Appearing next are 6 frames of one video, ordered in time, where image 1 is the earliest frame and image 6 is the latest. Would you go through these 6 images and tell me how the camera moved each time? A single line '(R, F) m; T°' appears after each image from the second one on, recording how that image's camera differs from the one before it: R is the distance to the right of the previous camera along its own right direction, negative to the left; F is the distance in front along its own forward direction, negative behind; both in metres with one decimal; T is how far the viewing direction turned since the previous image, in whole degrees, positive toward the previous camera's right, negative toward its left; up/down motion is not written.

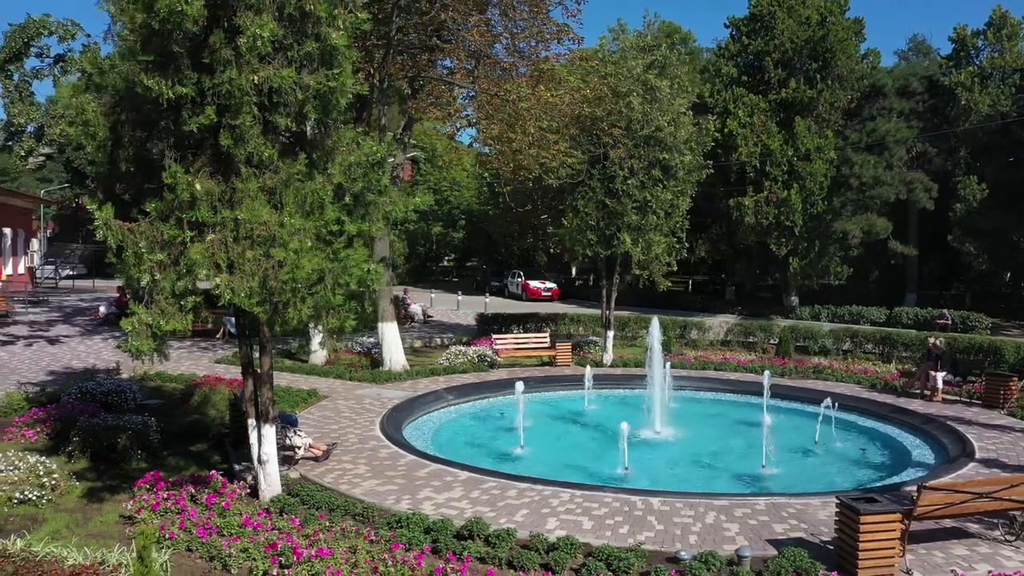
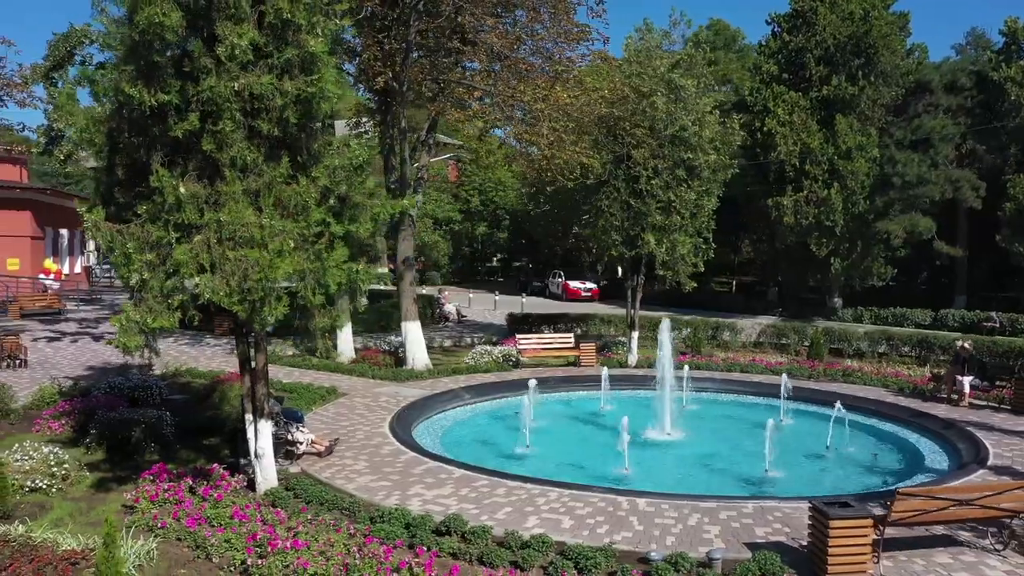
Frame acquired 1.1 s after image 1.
(+0.6, -0.1) m; -4°
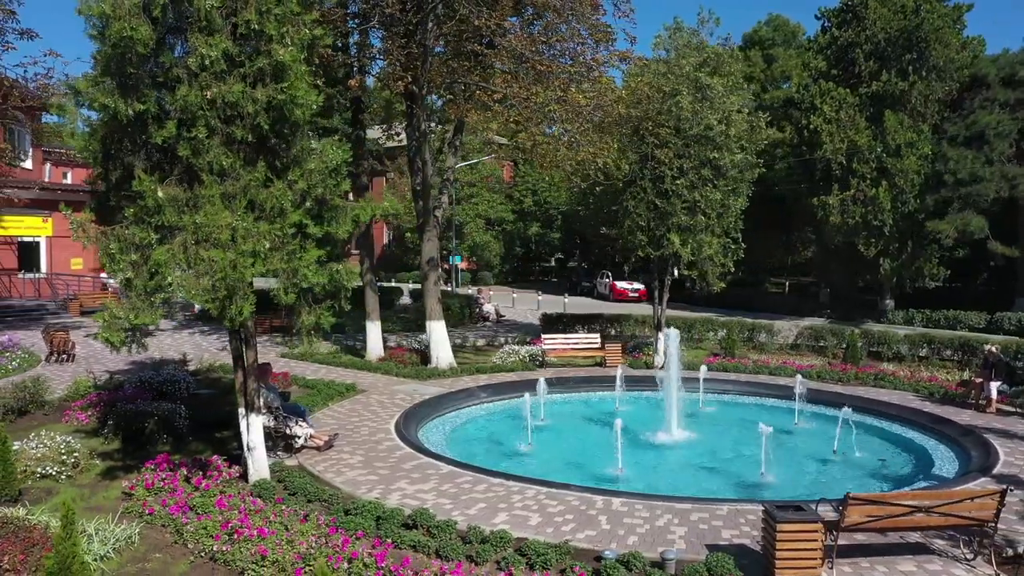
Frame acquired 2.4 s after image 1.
(+0.8, -0.1) m; -4°
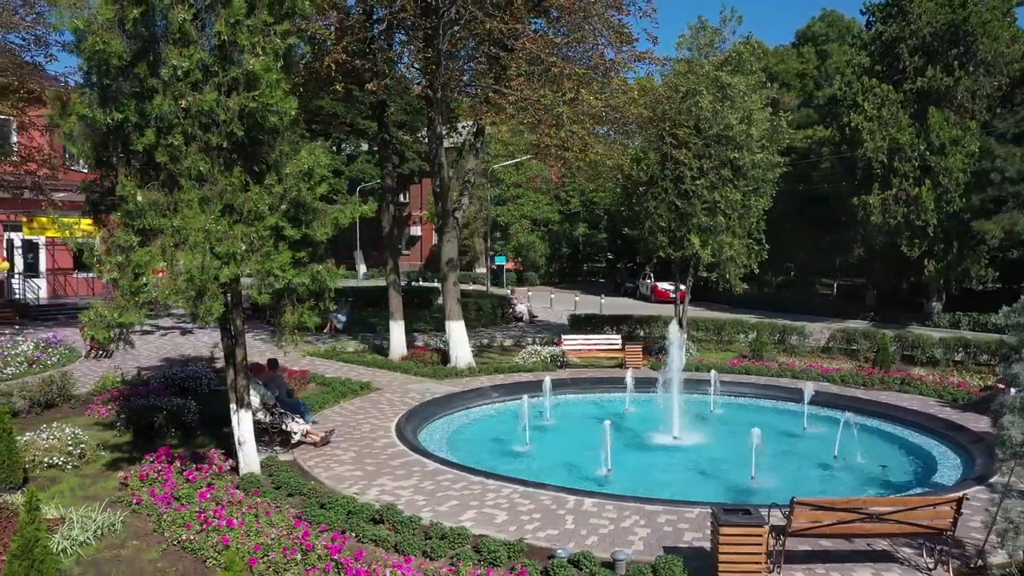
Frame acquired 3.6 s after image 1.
(+0.7, -0.1) m; -4°
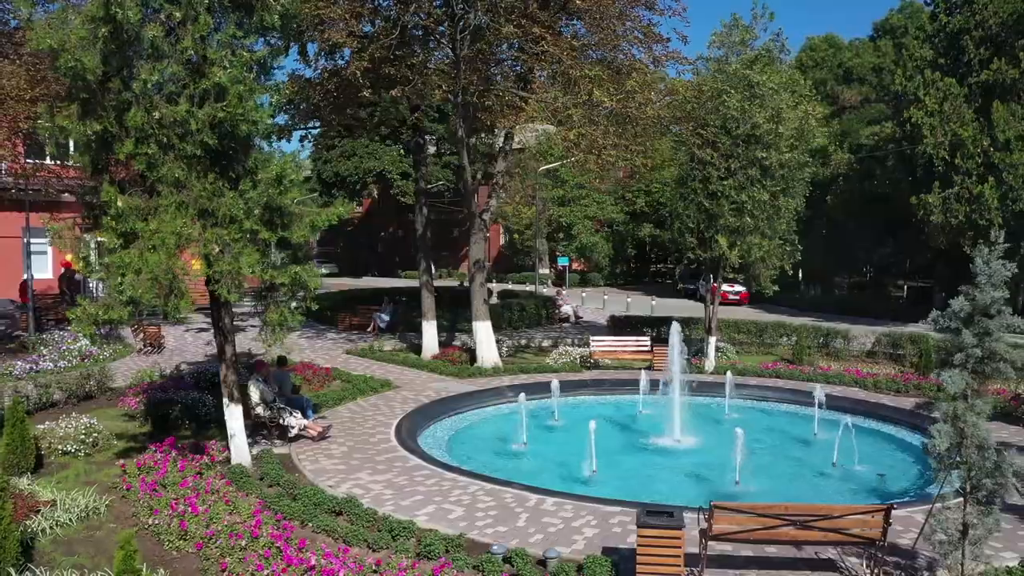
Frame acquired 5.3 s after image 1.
(+1.0, -0.1) m; -5°
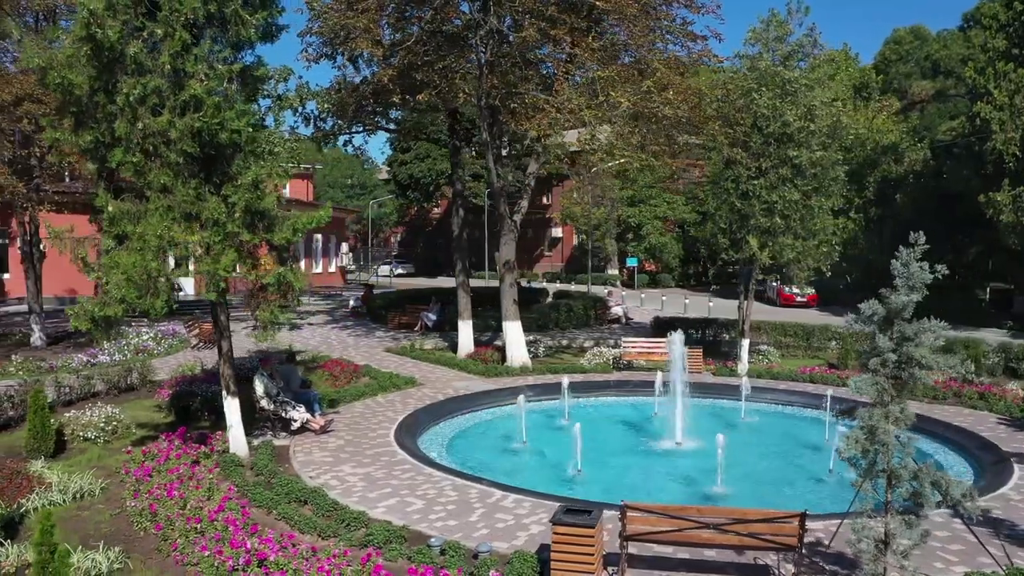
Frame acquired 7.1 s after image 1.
(+1.1, -0.1) m; -6°
